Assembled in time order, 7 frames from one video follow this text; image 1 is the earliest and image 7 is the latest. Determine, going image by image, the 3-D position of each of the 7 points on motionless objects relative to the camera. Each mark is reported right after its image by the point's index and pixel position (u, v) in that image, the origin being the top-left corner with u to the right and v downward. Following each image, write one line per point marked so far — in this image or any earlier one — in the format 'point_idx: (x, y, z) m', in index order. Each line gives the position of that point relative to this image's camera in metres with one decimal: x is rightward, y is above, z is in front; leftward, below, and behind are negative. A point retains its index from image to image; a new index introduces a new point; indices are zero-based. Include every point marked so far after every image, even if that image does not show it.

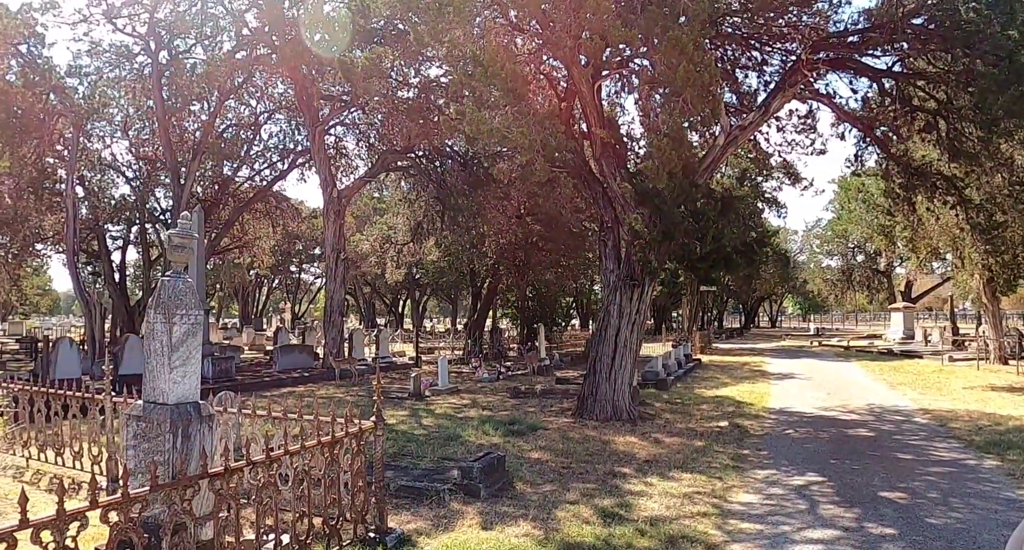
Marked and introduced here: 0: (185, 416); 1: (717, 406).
0: (-2.0, -0.9, +4.0) m
1: (+4.0, -2.5, +12.4) m
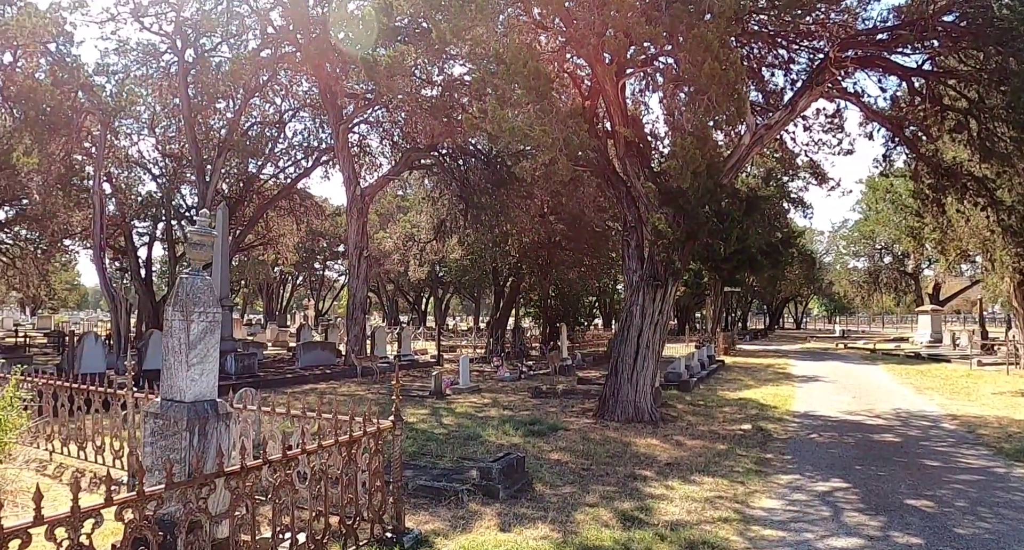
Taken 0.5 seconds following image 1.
0: (-1.9, -0.9, +4.0) m
1: (+4.3, -2.5, +12.2) m
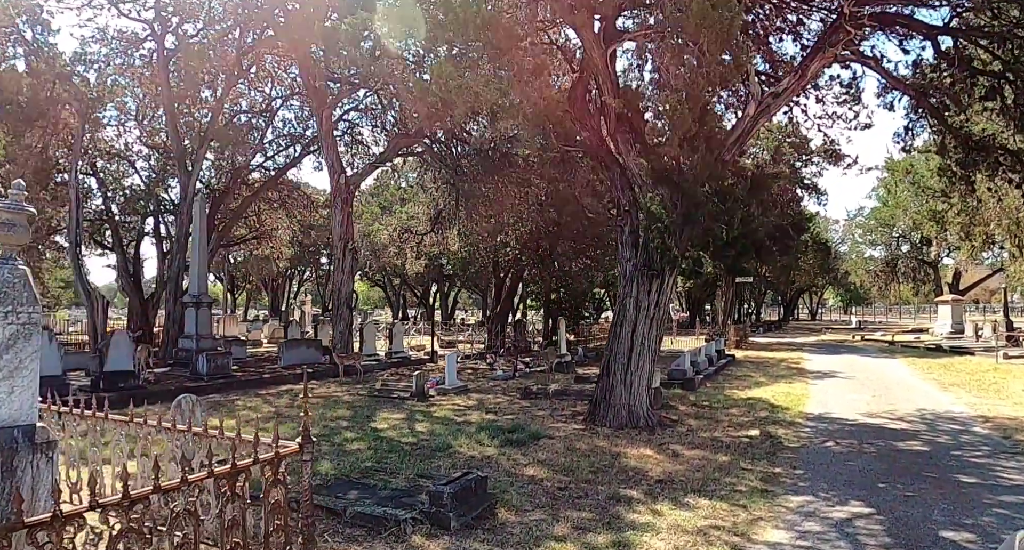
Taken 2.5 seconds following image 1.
0: (-2.4, -0.8, +3.0) m
1: (+4.1, -2.3, +11.1) m
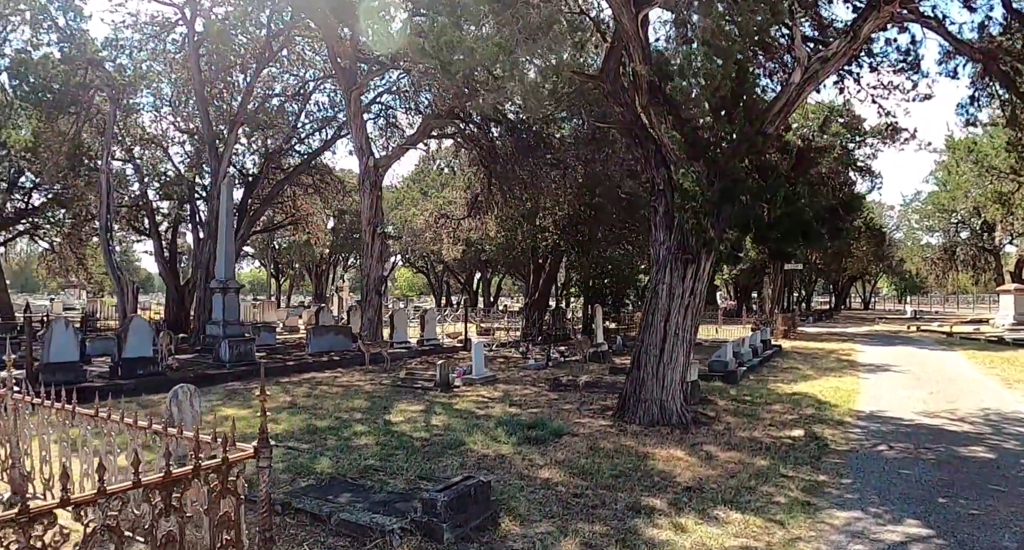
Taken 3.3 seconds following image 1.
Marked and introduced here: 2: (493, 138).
0: (-2.5, -0.7, +2.6) m
1: (+4.5, -2.1, +10.2) m
2: (-0.7, +4.0, +18.8) m
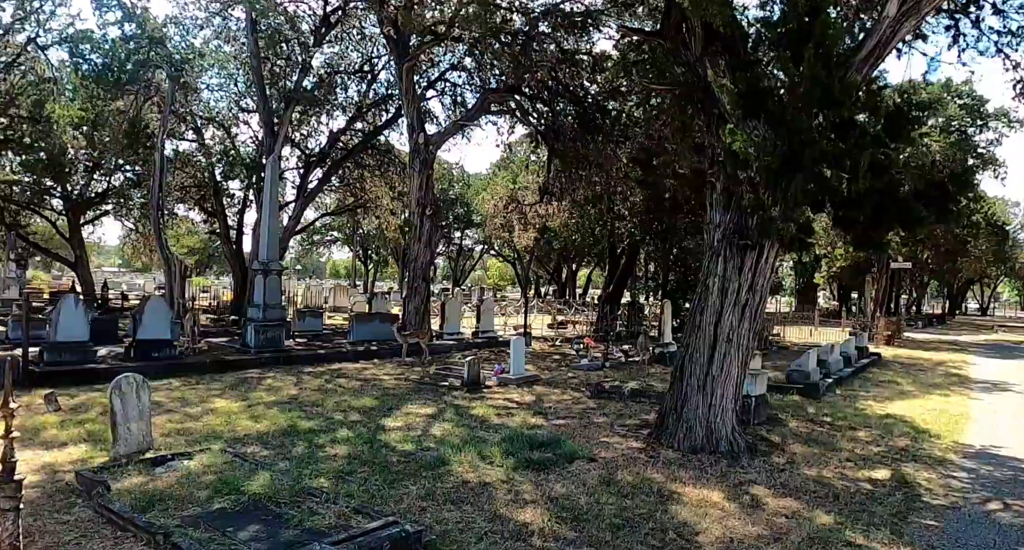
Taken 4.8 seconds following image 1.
0: (-3.2, -0.6, +1.5) m
1: (+4.7, -2.0, +8.1) m
2: (+1.0, +4.3, +17.2) m
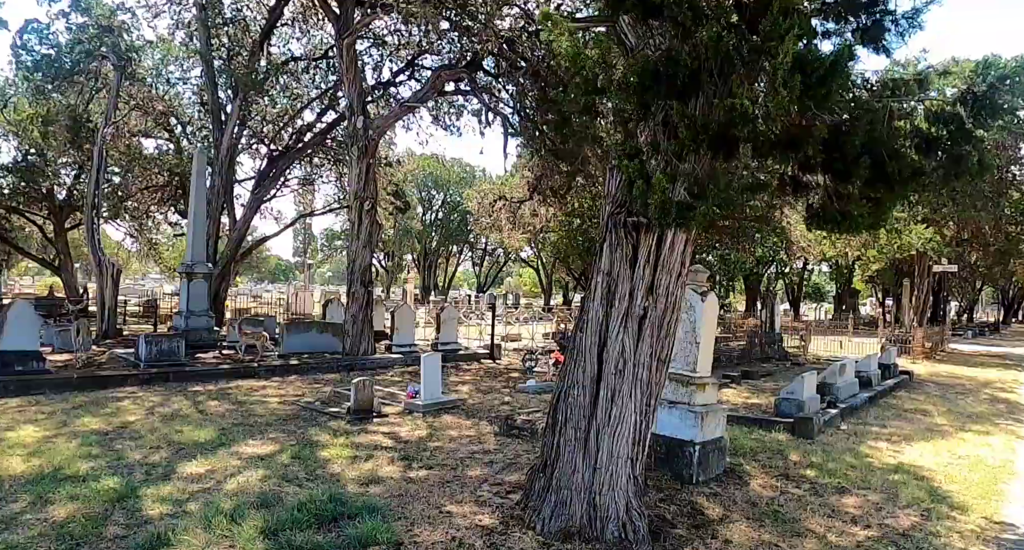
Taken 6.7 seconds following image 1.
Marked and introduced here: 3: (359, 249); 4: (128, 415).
0: (-5.1, -0.4, -0.4) m
1: (+3.3, -2.0, +5.6) m
2: (+0.2, +4.2, +15.0) m
3: (-3.2, +0.6, +14.9) m
4: (-4.8, -1.7, +8.3) m
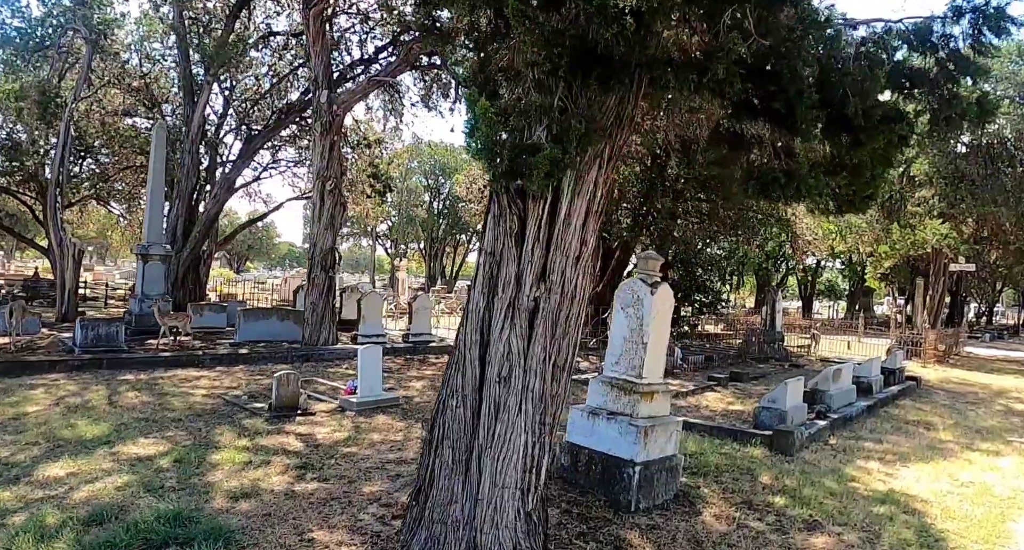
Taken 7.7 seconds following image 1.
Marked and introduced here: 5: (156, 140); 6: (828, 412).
0: (-5.9, -0.2, -1.3) m
1: (+2.5, -1.9, +4.6) m
2: (-0.2, +4.5, +14.0) m
3: (-3.7, +0.9, +14.0) m
4: (-5.5, -1.5, +7.5) m
5: (-7.4, +3.1, +13.8) m
6: (+4.2, -1.8, +8.5) m
